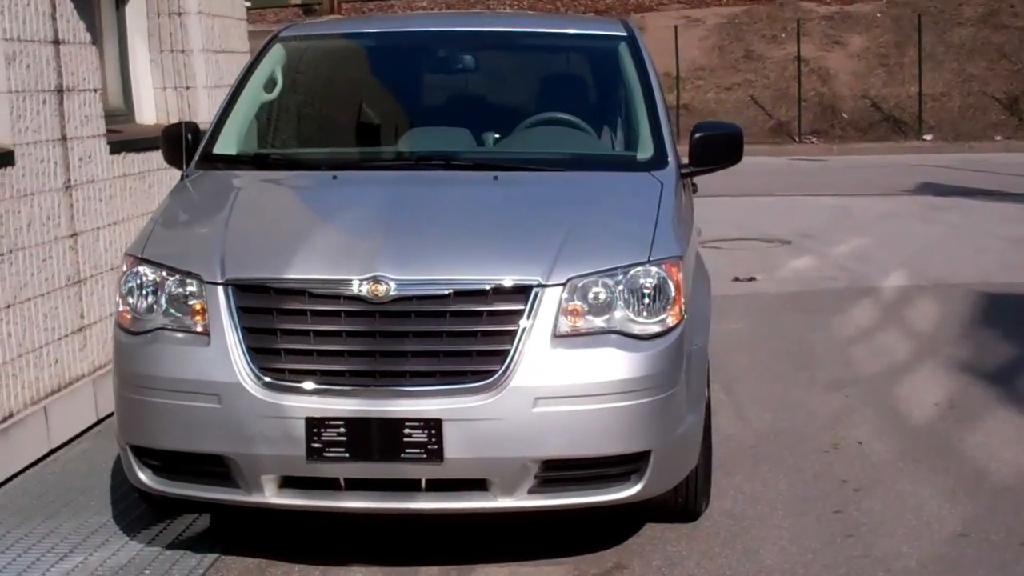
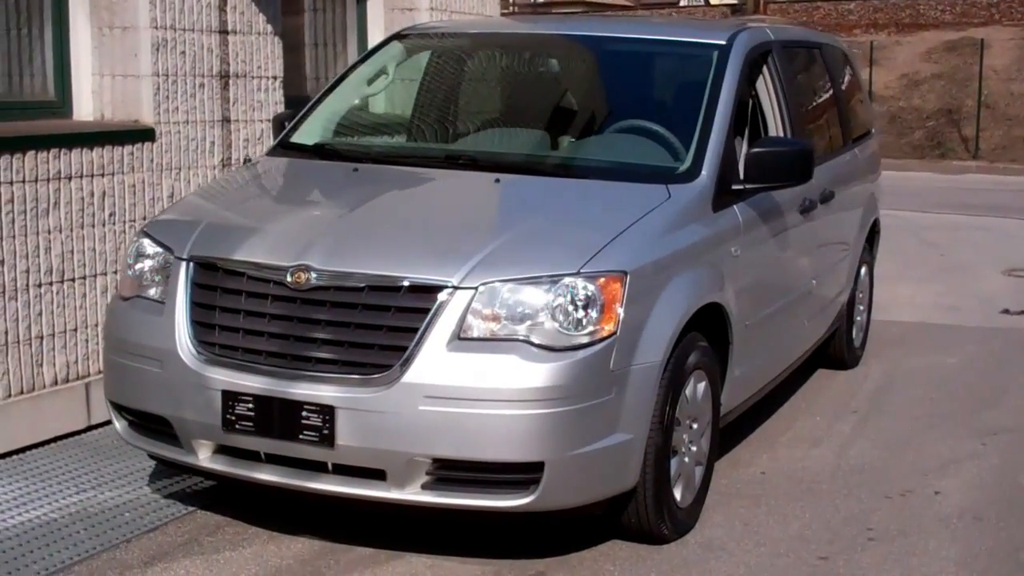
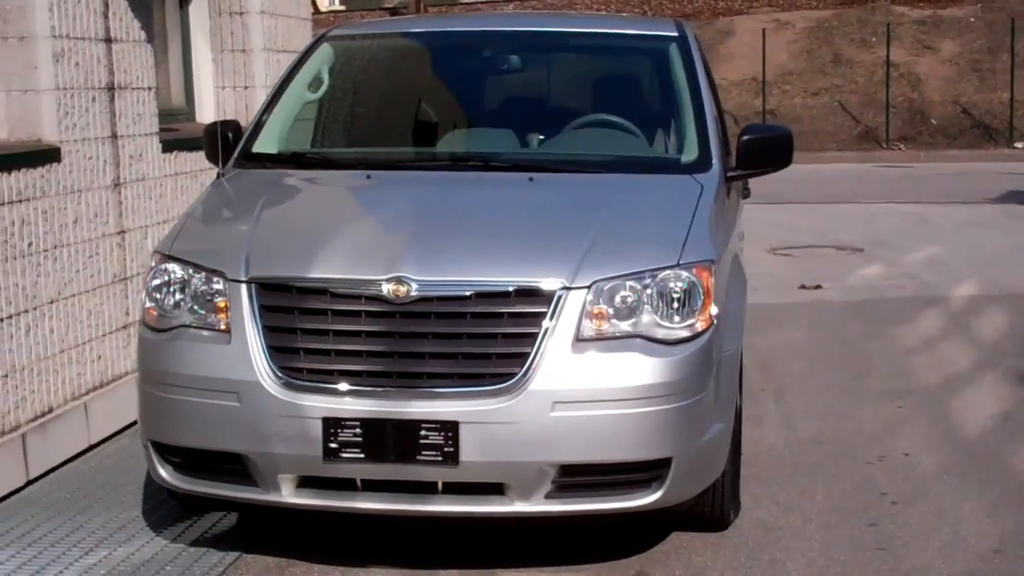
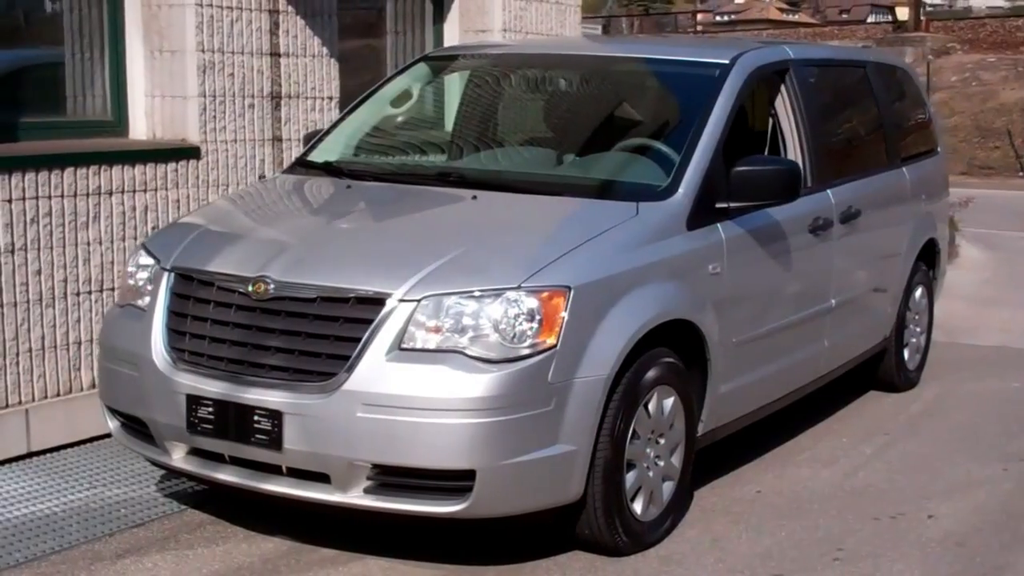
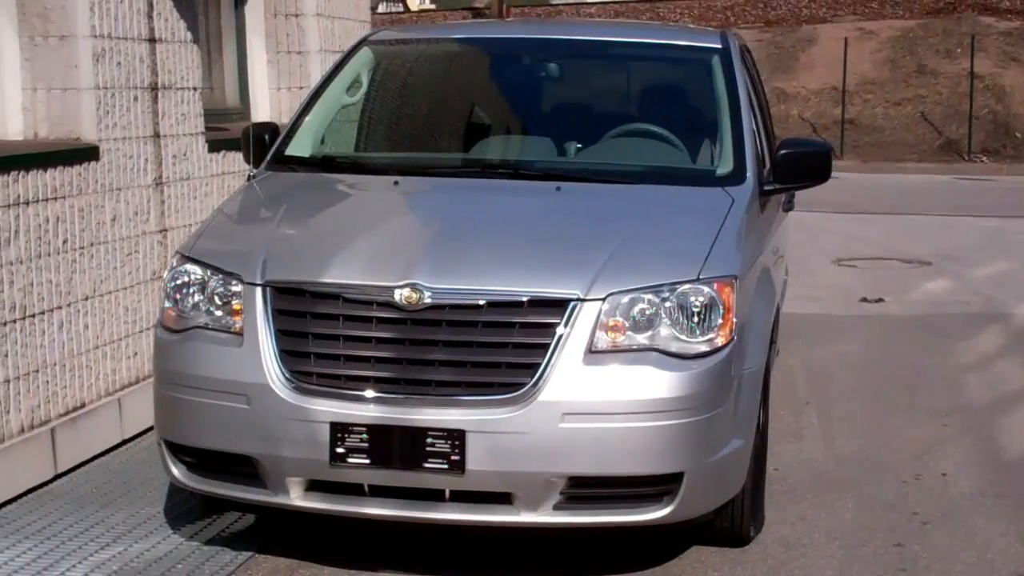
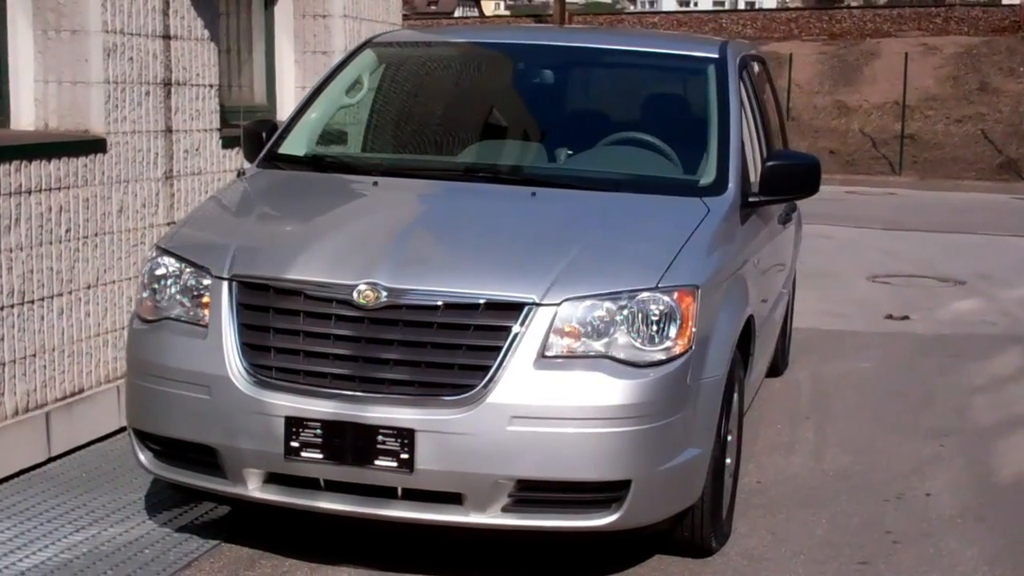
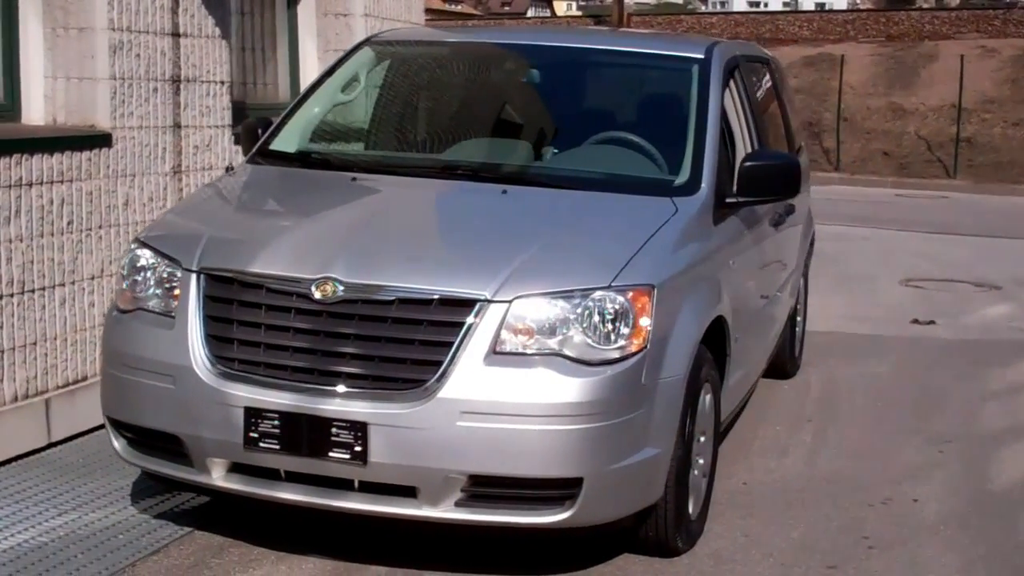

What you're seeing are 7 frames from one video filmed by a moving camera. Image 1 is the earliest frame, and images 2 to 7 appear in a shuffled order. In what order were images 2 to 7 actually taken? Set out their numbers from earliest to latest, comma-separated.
3, 5, 6, 7, 2, 4
